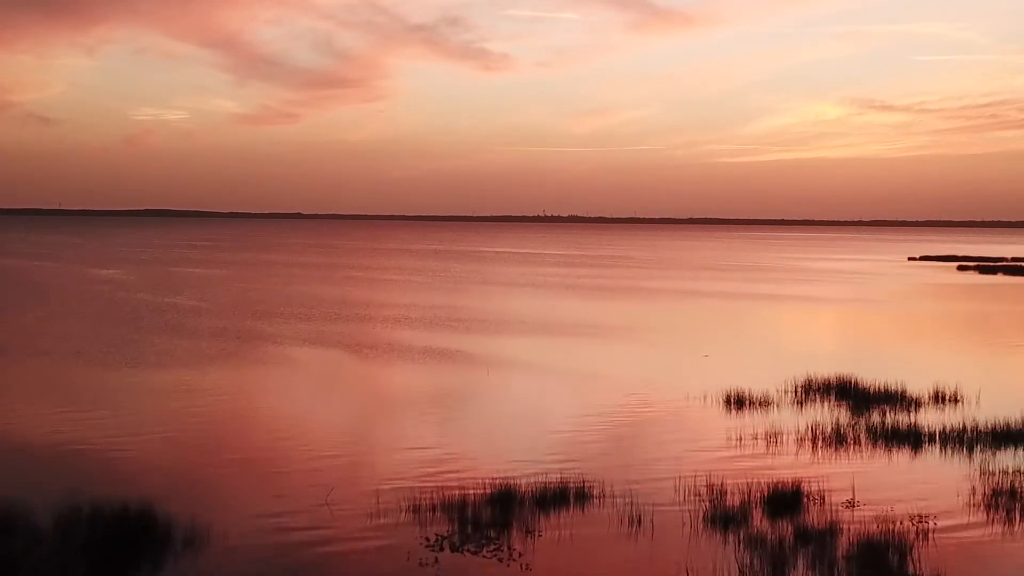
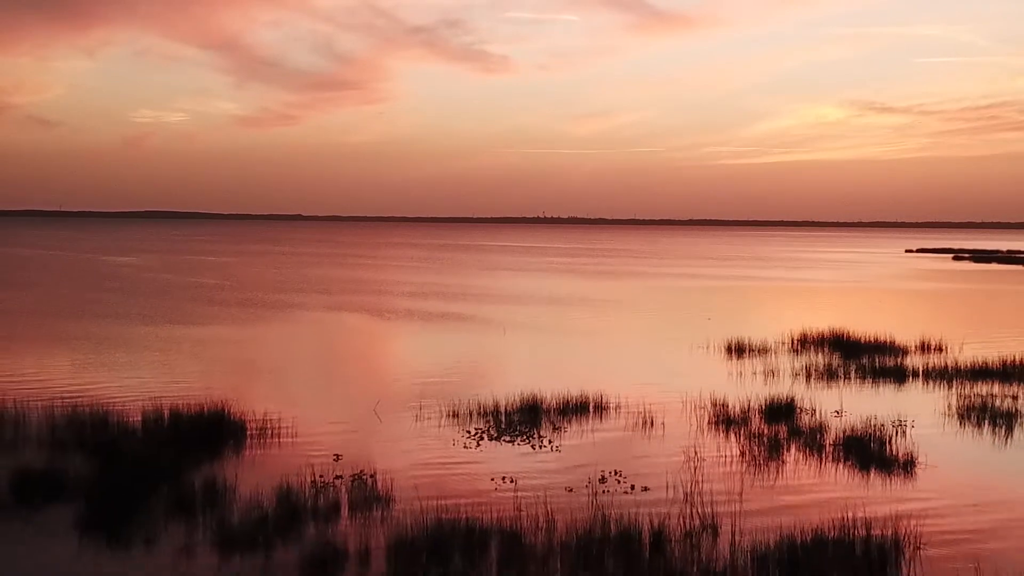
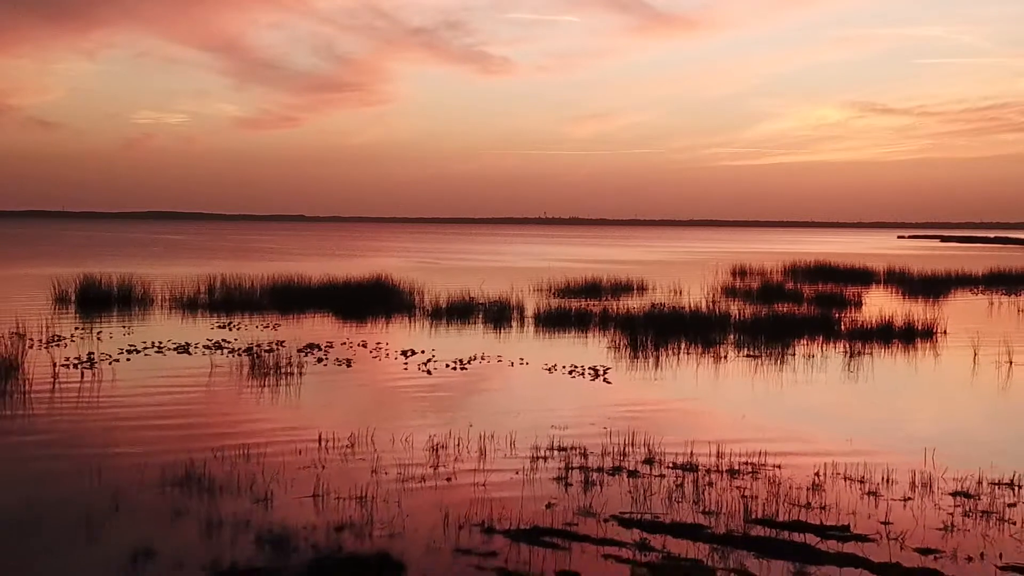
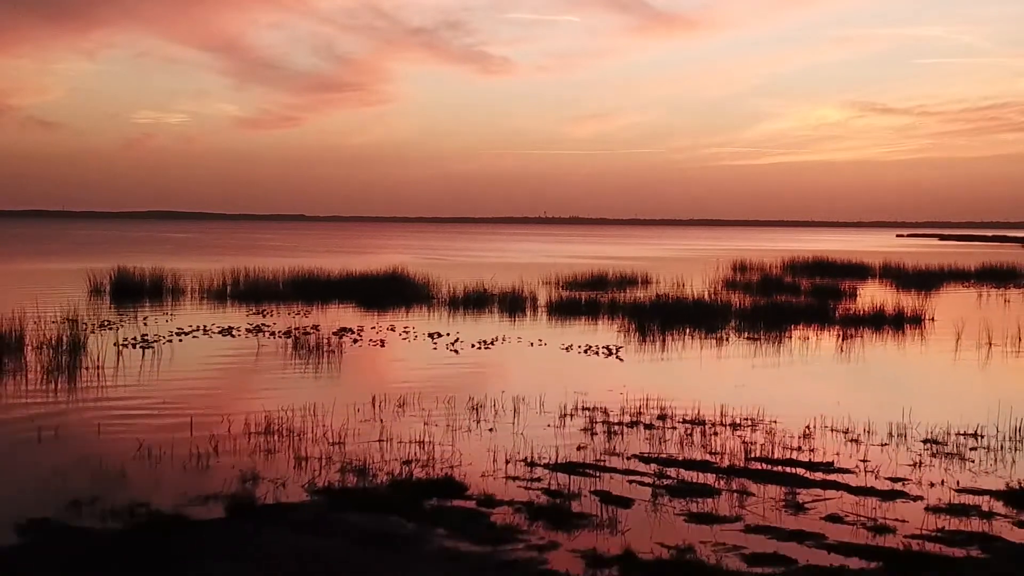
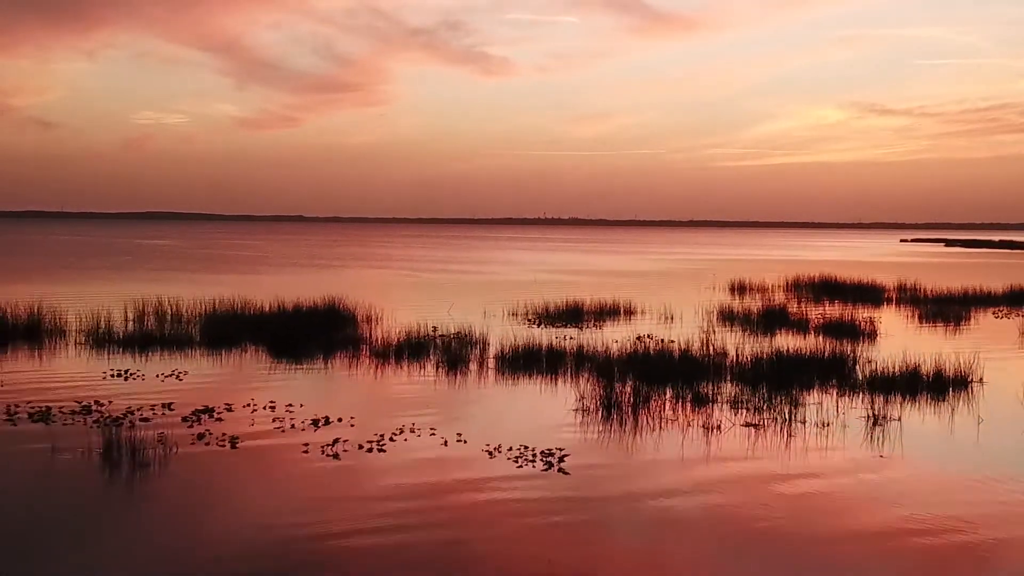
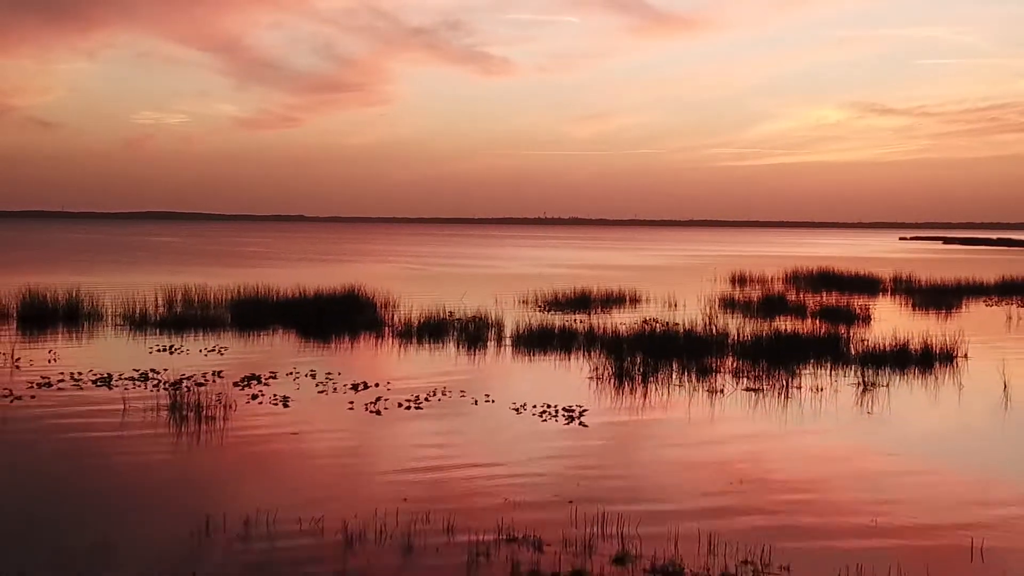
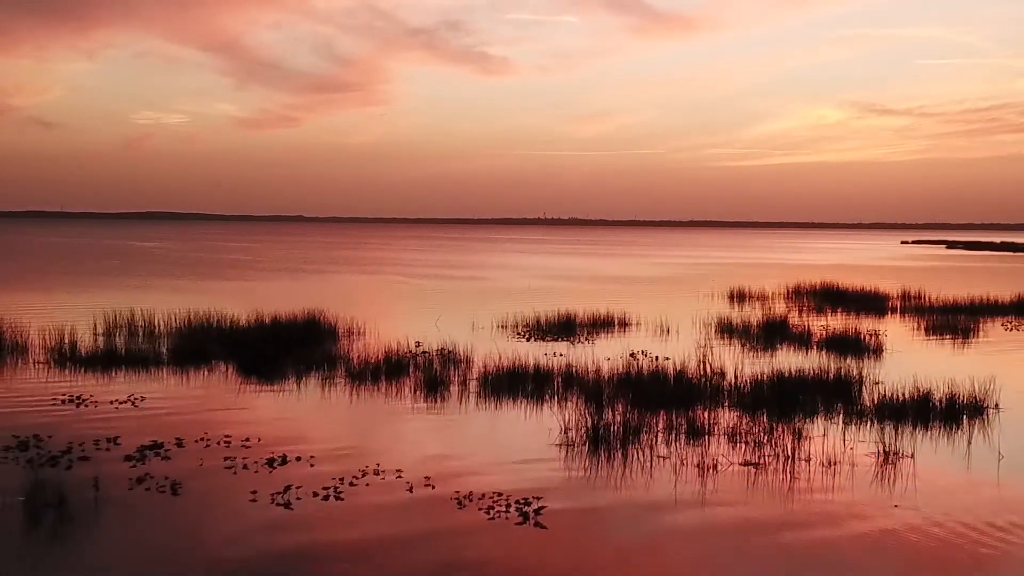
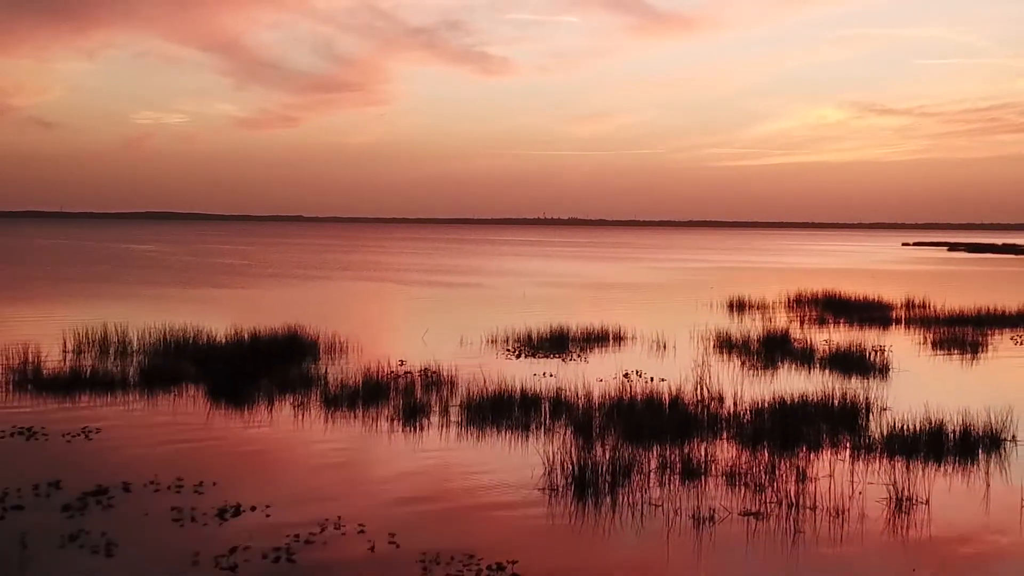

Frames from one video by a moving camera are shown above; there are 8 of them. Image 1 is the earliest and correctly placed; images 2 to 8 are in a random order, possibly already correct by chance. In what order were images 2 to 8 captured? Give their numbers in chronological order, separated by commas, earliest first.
2, 8, 7, 5, 6, 3, 4
